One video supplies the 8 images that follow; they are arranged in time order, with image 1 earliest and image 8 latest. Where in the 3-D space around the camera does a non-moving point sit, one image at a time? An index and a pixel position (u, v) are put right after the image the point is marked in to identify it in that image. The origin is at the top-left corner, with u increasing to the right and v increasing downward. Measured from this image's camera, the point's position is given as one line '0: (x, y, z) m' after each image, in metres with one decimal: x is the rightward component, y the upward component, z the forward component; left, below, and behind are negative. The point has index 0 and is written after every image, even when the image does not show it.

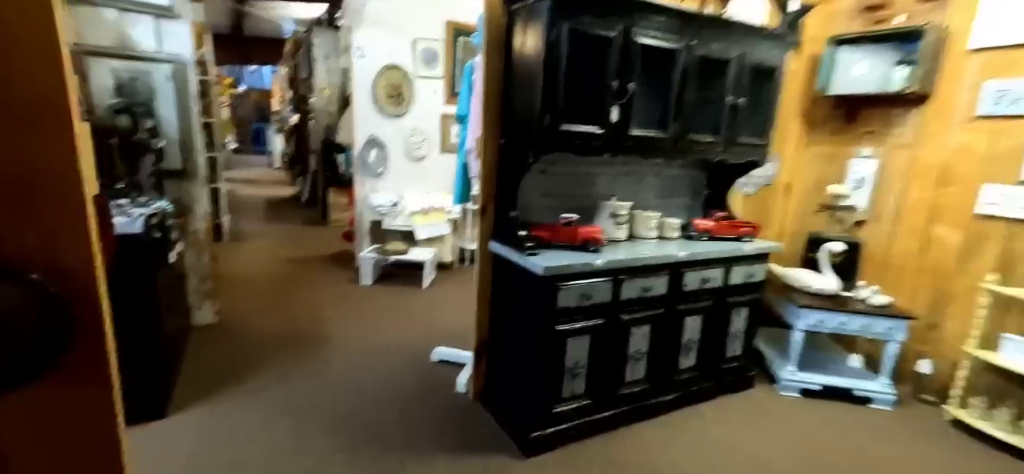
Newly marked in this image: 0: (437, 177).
0: (-0.5, +0.4, +3.2) m
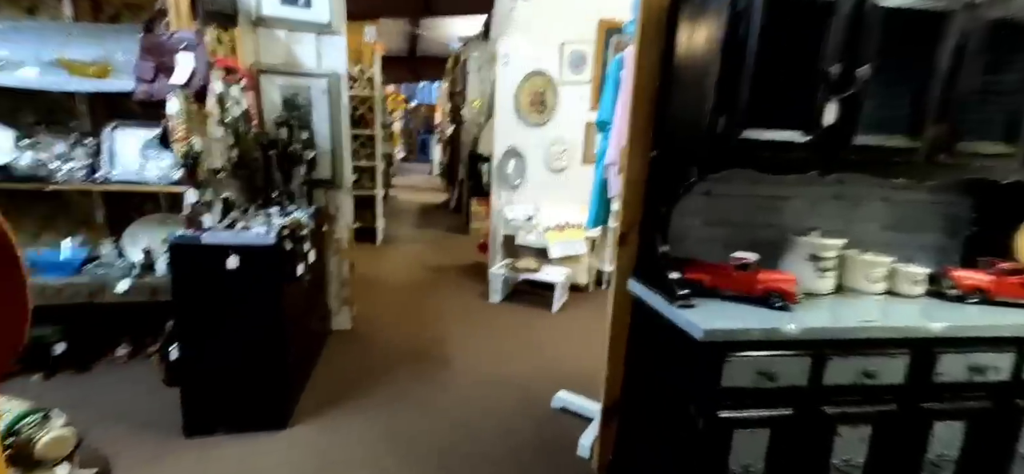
0: (+0.4, +0.3, +3.0) m
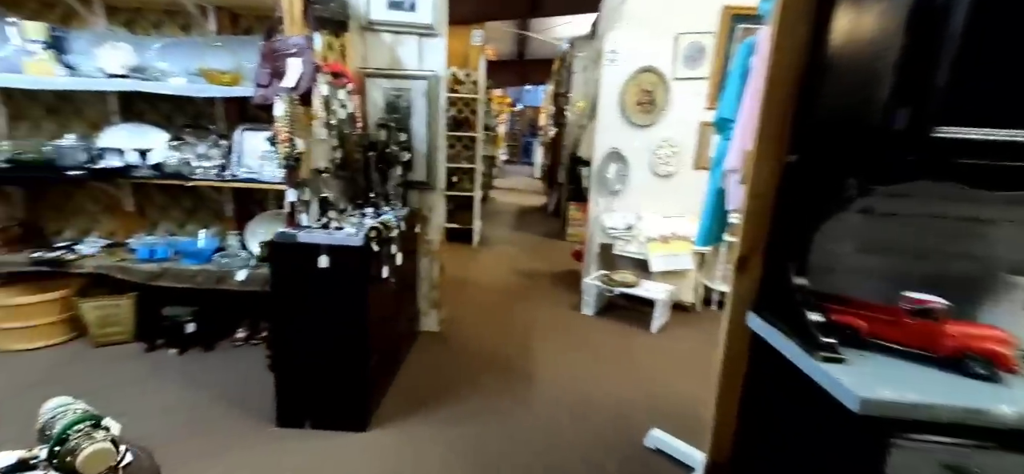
0: (+1.0, +0.2, +2.7) m
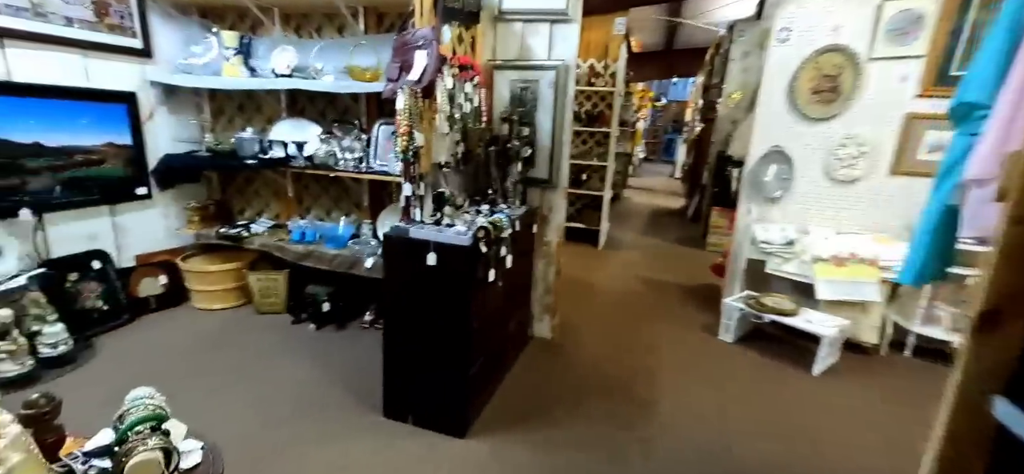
0: (+1.6, +0.1, +2.2) m
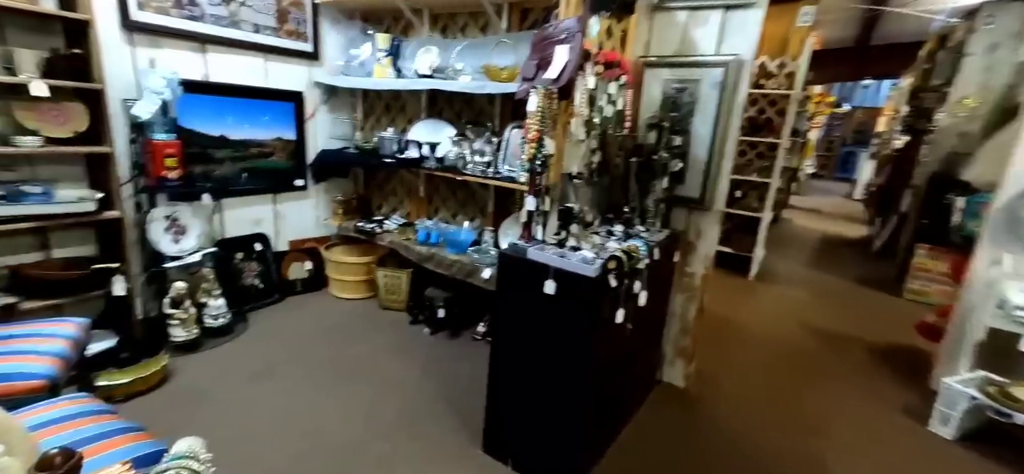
0: (+2.1, -0.1, +1.4) m
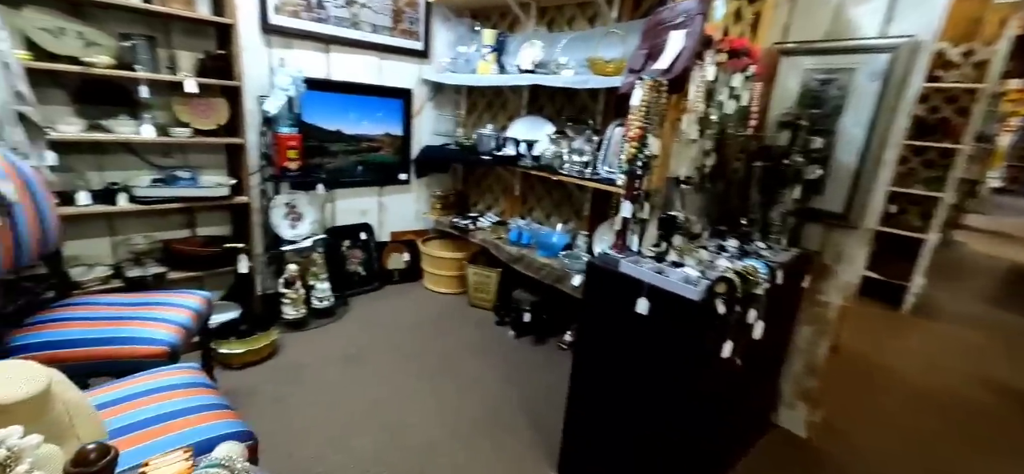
0: (+2.3, -0.3, +0.8) m
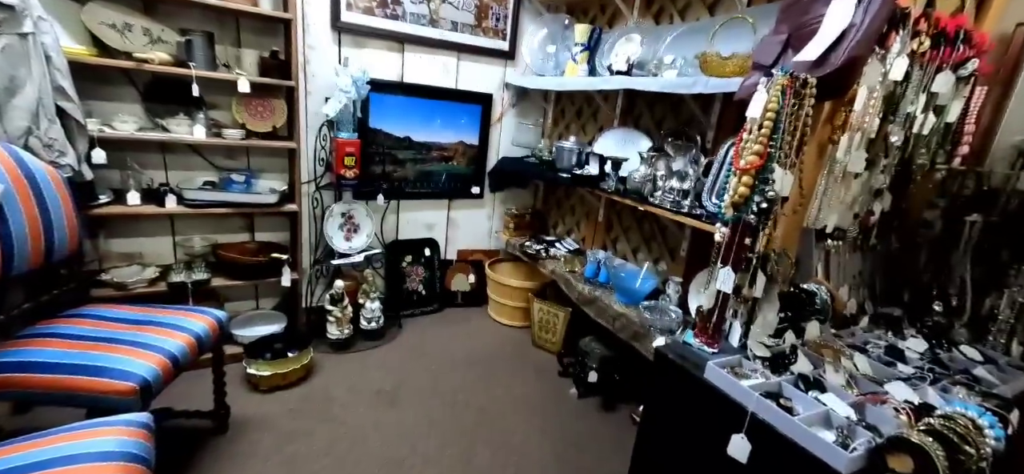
0: (+2.0, -0.6, -0.2) m
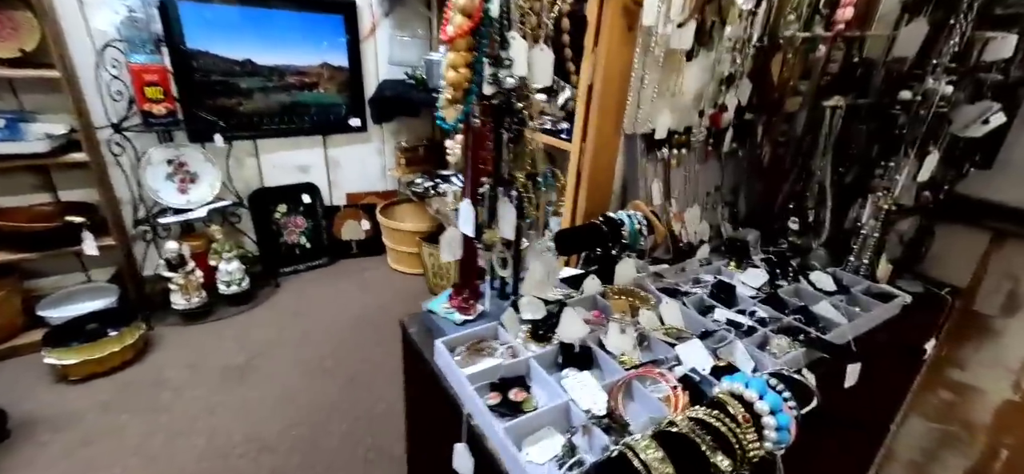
0: (+1.6, -0.5, -0.4) m
